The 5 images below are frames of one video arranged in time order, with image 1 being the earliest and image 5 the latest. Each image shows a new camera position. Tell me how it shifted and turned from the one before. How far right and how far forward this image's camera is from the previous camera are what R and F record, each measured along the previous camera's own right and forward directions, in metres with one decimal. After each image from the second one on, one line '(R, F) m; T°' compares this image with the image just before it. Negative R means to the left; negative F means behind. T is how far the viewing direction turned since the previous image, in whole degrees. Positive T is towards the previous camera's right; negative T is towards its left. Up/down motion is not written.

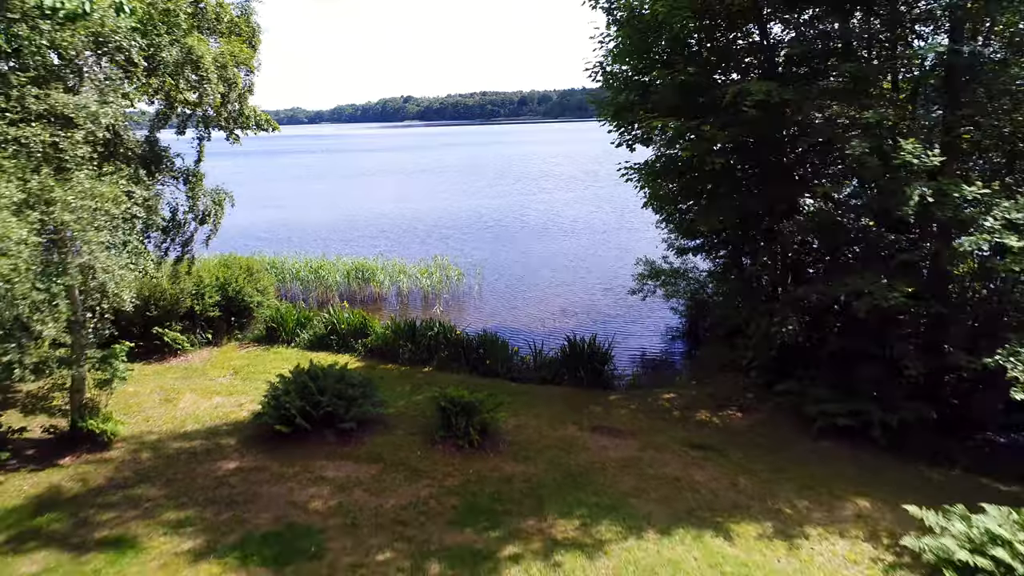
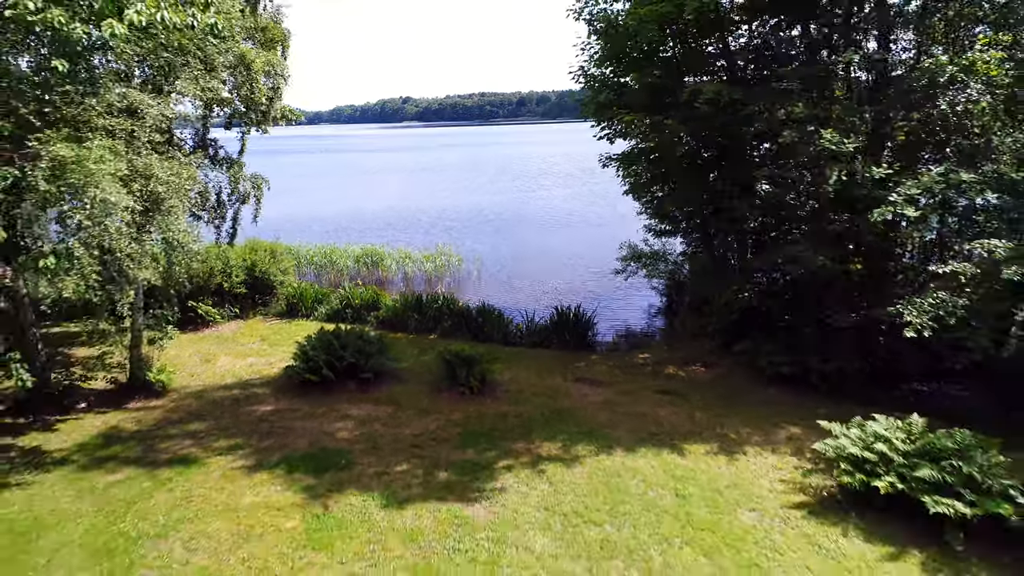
(0.0, -1.2) m; 0°
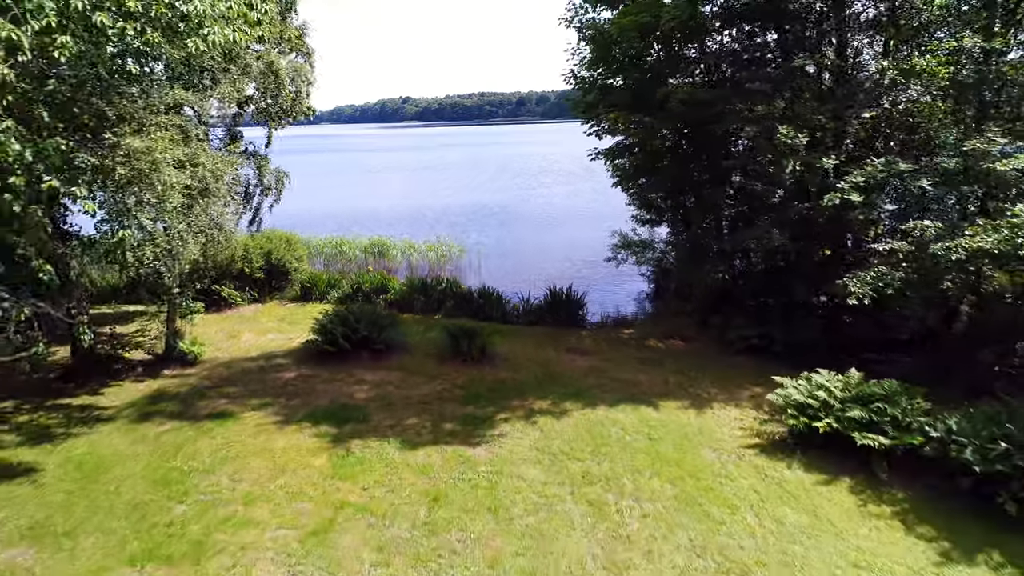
(0.0, -0.9) m; 0°
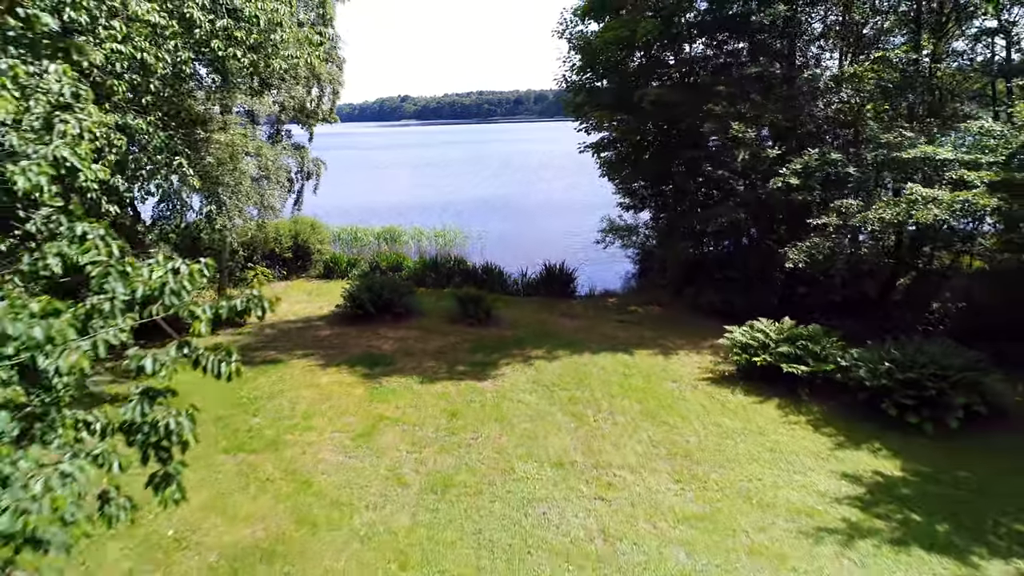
(0.0, -1.6) m; 0°
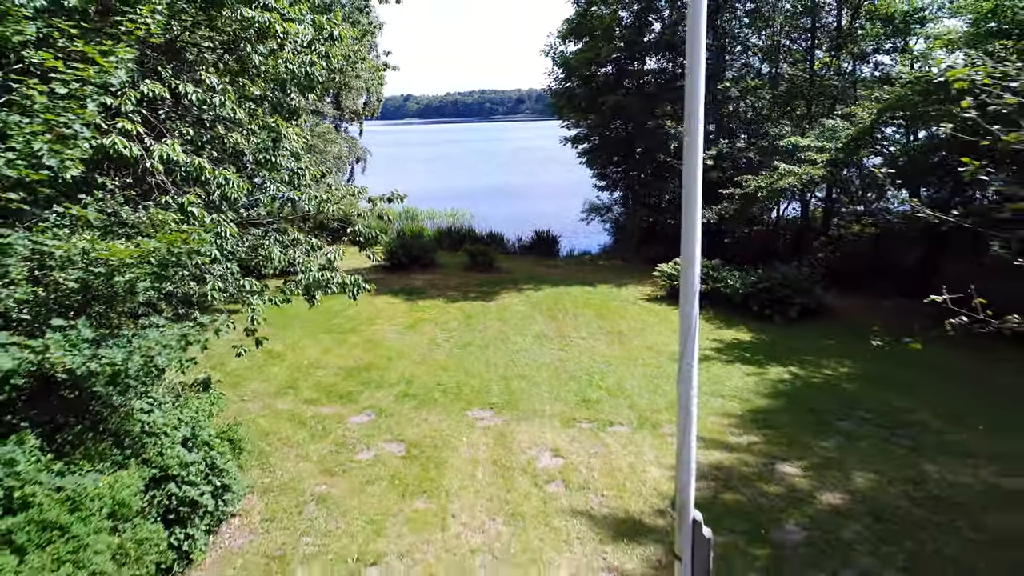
(+0.1, -3.5) m; 0°
